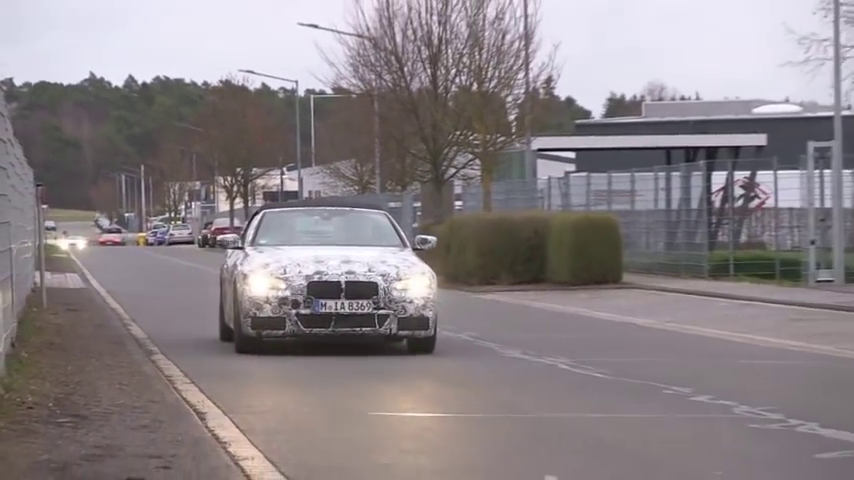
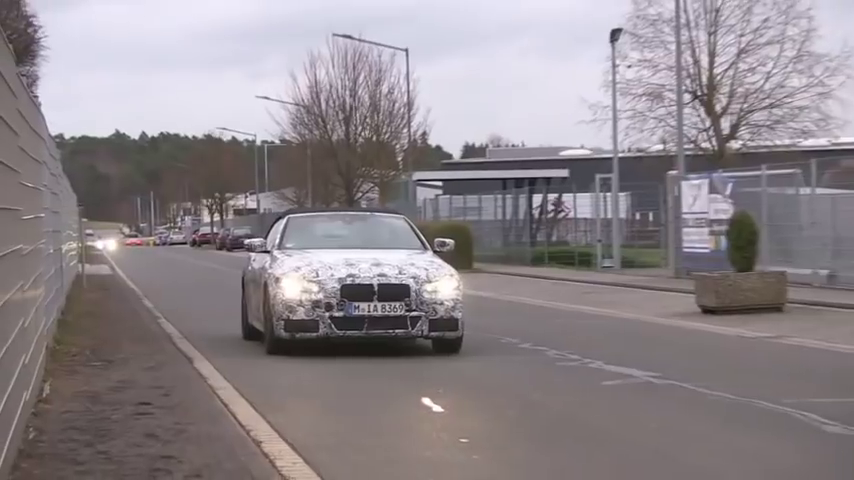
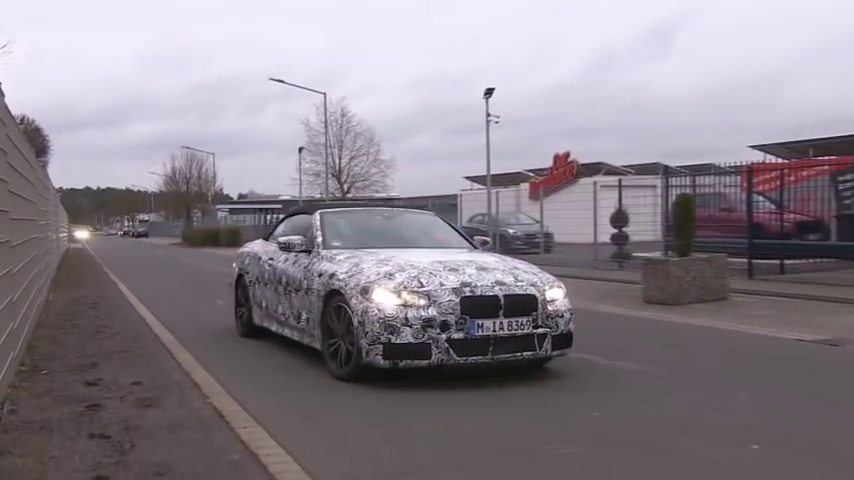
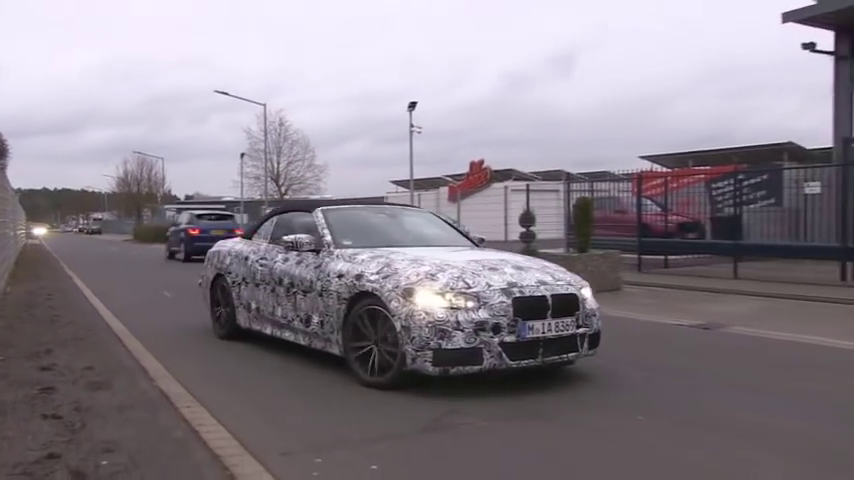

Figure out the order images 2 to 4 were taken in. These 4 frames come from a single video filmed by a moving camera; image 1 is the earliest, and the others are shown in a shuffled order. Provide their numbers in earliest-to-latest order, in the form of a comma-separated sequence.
2, 3, 4
